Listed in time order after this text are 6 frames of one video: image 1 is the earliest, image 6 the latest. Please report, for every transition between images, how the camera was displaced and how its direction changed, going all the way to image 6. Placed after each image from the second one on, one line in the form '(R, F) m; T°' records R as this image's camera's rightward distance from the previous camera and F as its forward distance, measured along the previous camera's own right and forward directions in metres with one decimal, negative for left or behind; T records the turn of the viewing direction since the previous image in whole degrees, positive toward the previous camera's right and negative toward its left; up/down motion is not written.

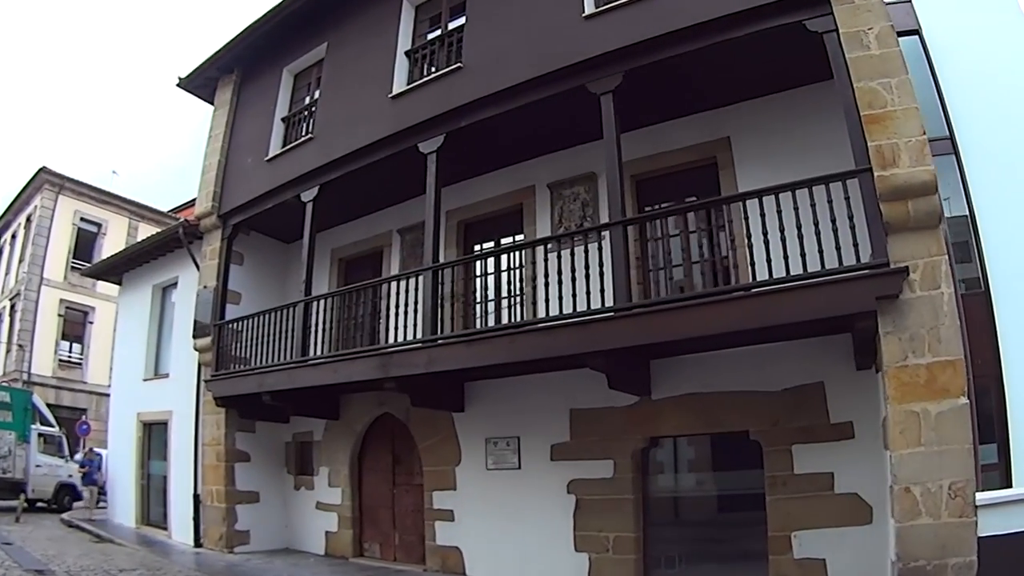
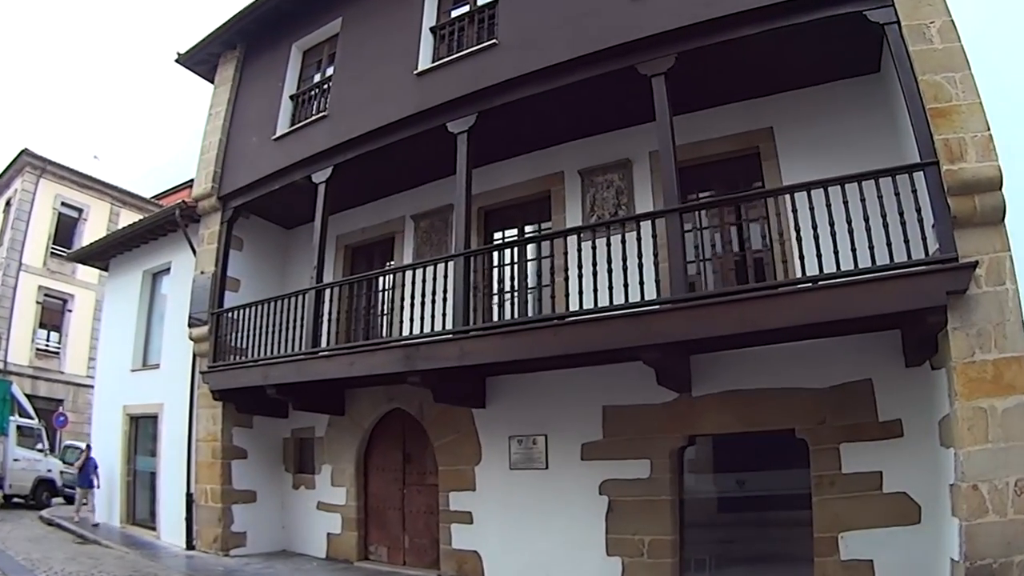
(-0.7, +0.4) m; +3°
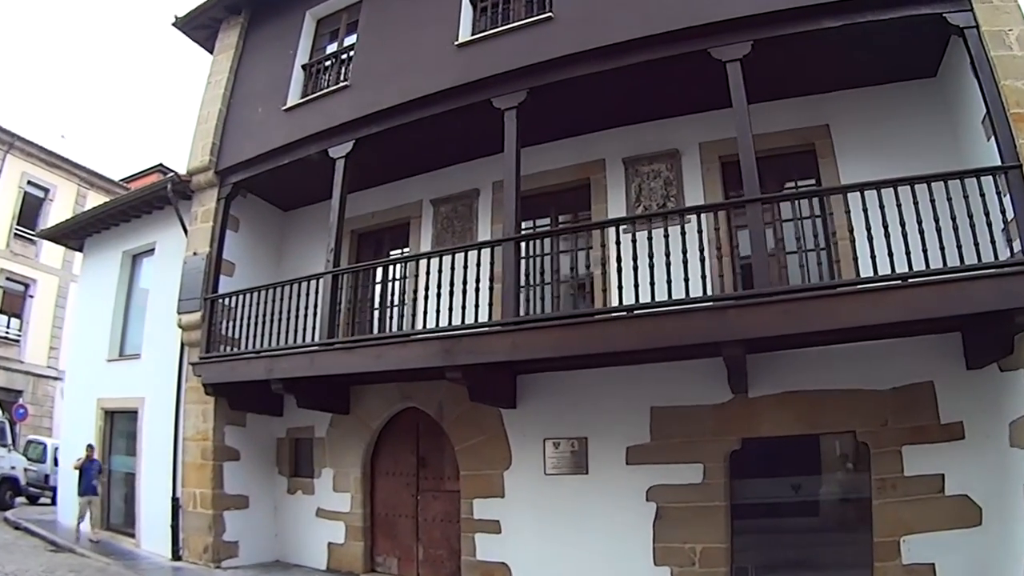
(-1.0, +0.5) m; +5°
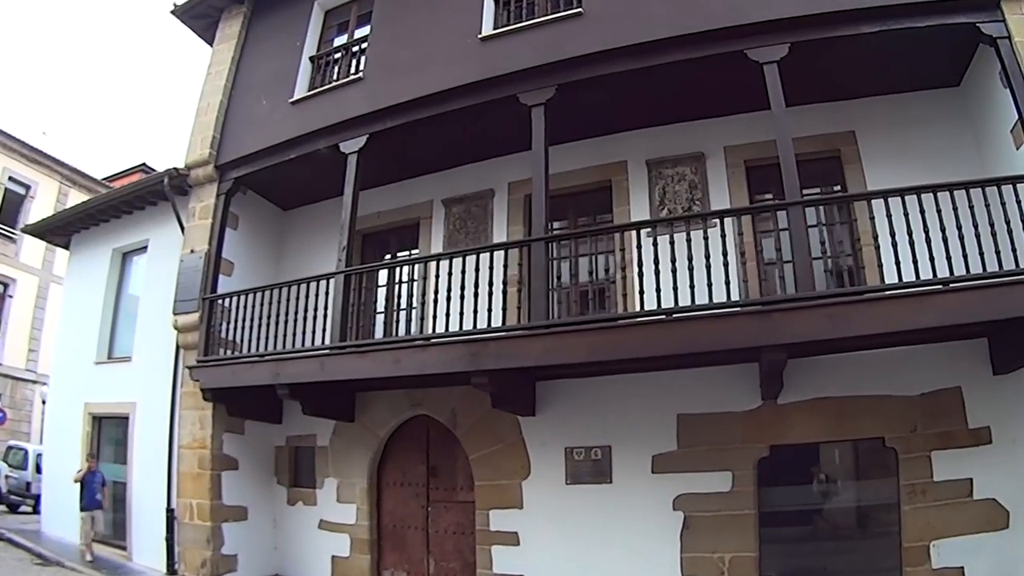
(-0.5, +0.2) m; +3°
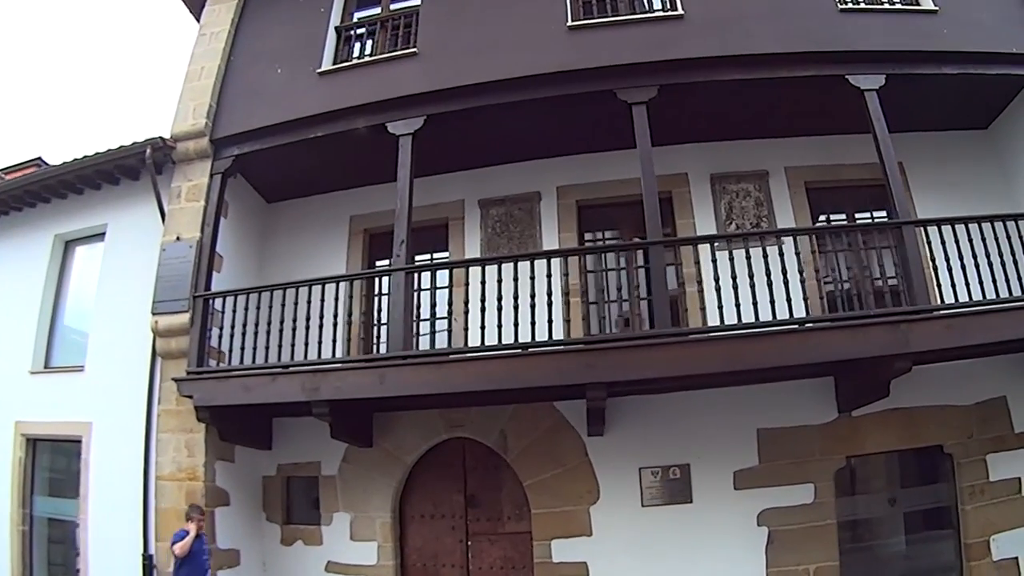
(-2.2, +0.8) m; +15°
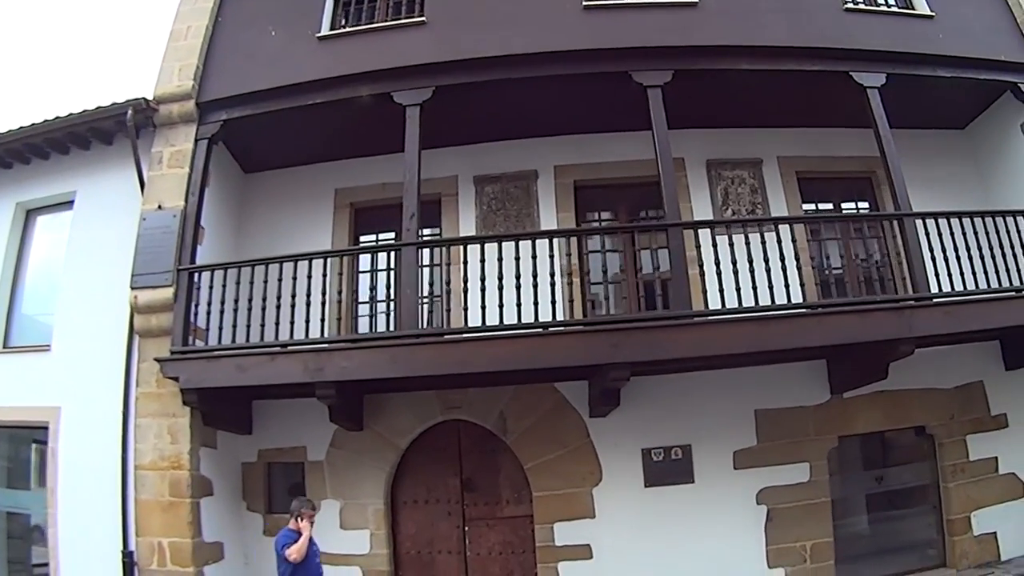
(-0.7, +0.2) m; +7°
